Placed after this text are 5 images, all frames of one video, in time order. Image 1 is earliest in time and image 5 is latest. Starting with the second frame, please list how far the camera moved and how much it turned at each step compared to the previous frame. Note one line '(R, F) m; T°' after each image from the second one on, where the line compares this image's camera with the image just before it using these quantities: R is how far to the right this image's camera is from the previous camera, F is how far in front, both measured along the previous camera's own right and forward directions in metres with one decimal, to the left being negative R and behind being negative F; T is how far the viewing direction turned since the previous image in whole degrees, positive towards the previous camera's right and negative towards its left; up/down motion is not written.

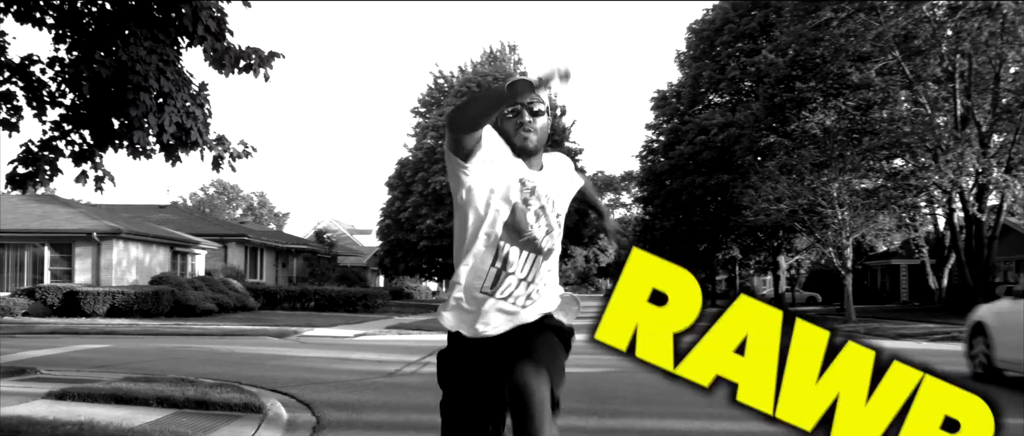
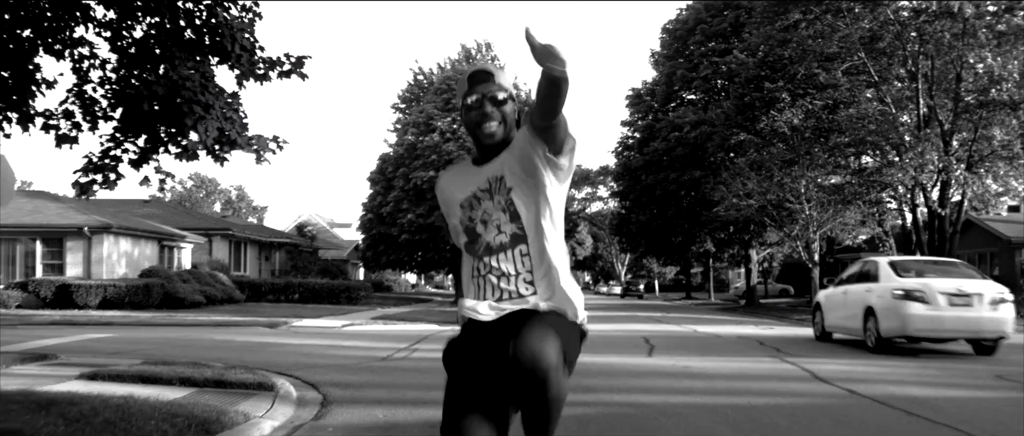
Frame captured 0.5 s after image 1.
(-0.1, -0.9) m; +1°
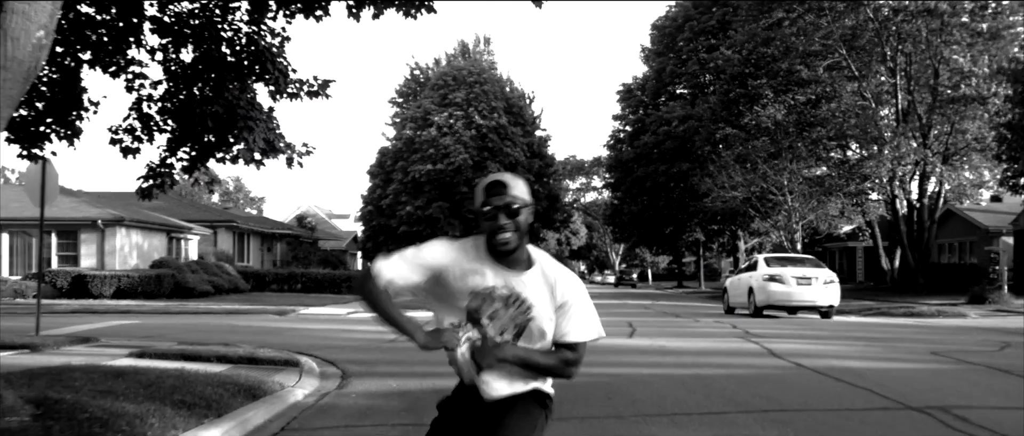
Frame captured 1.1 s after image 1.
(0.0, -1.2) m; 0°
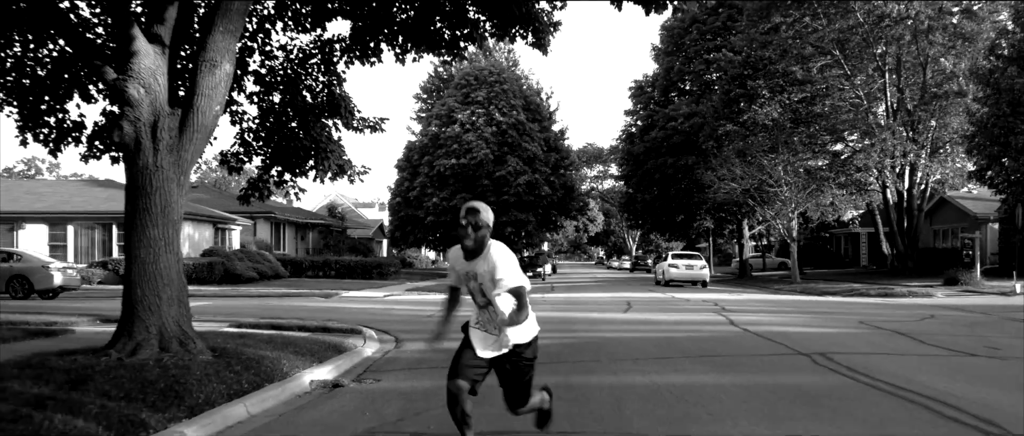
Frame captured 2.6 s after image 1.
(+0.1, -2.6) m; -1°
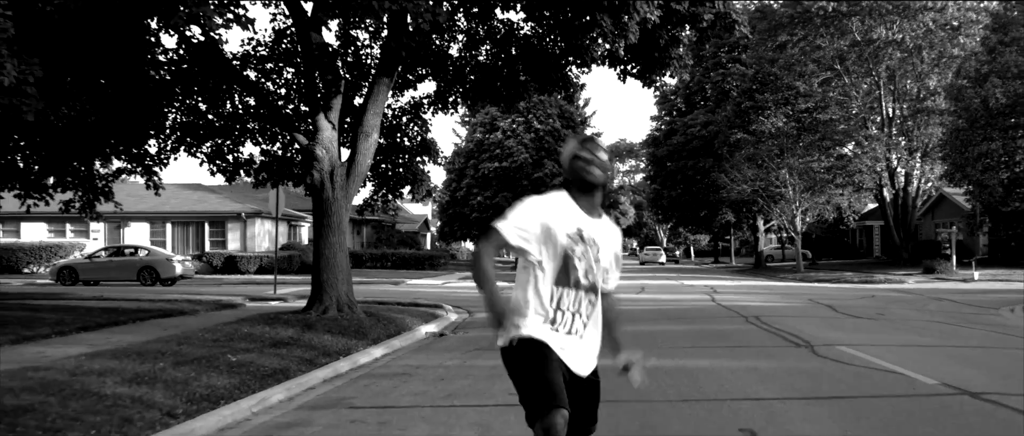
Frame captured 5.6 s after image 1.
(-0.1, -4.5) m; -2°
